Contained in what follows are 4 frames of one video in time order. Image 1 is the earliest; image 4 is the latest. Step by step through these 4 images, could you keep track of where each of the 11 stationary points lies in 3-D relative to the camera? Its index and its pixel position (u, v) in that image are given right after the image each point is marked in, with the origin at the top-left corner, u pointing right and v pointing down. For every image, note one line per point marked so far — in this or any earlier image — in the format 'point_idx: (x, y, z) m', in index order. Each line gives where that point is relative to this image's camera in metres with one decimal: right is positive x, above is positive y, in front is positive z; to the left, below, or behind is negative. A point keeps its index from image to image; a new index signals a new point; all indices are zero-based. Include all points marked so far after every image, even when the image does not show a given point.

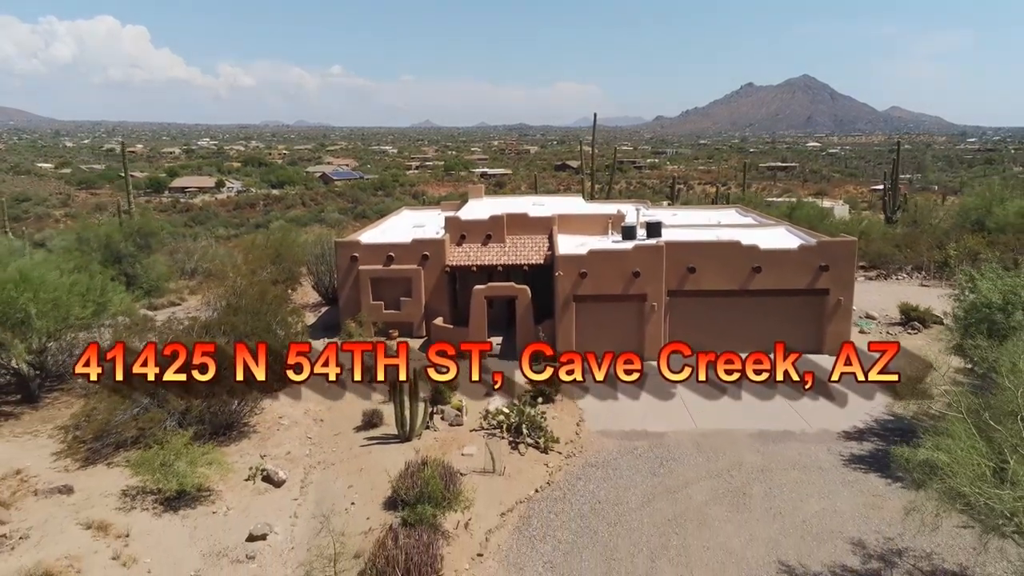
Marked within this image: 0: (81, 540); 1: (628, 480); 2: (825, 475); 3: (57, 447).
0: (-6.0, -3.5, +9.5) m
1: (+2.0, -3.3, +11.8) m
2: (+5.4, -3.2, +11.8) m
3: (-8.5, -3.0, +12.9) m
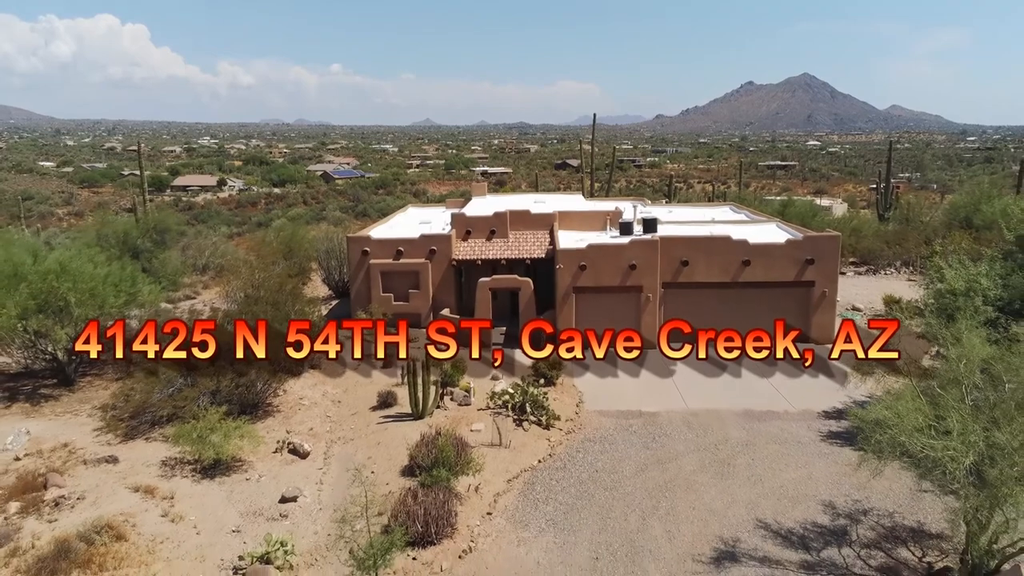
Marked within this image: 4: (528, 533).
0: (-5.9, -3.3, +10.6) m
1: (+2.1, -3.1, +12.9) m
2: (+5.5, -3.0, +12.9) m
3: (-8.4, -2.7, +14.0) m
4: (+0.2, -3.6, +10.2) m
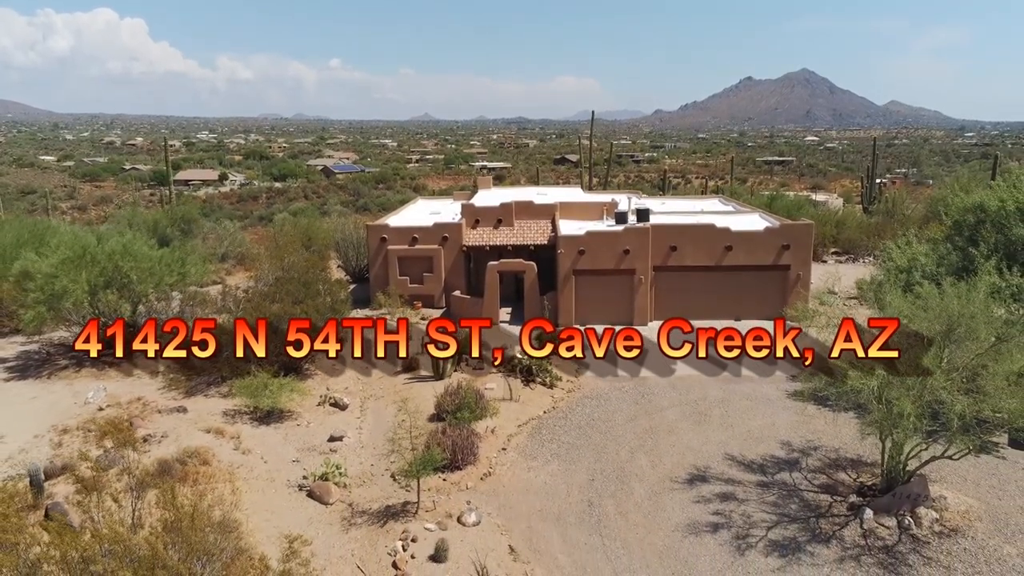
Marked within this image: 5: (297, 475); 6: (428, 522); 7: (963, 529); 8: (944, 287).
0: (-5.7, -2.8, +12.8) m
1: (+2.3, -2.6, +15.1) m
2: (+5.7, -2.5, +15.1) m
3: (-8.3, -2.2, +16.1) m
4: (+0.4, -3.1, +12.4) m
5: (-3.7, -3.2, +11.8) m
6: (-1.3, -3.5, +10.4) m
7: (+6.5, -3.5, +9.9) m
8: (+7.0, 0.0, +11.1) m
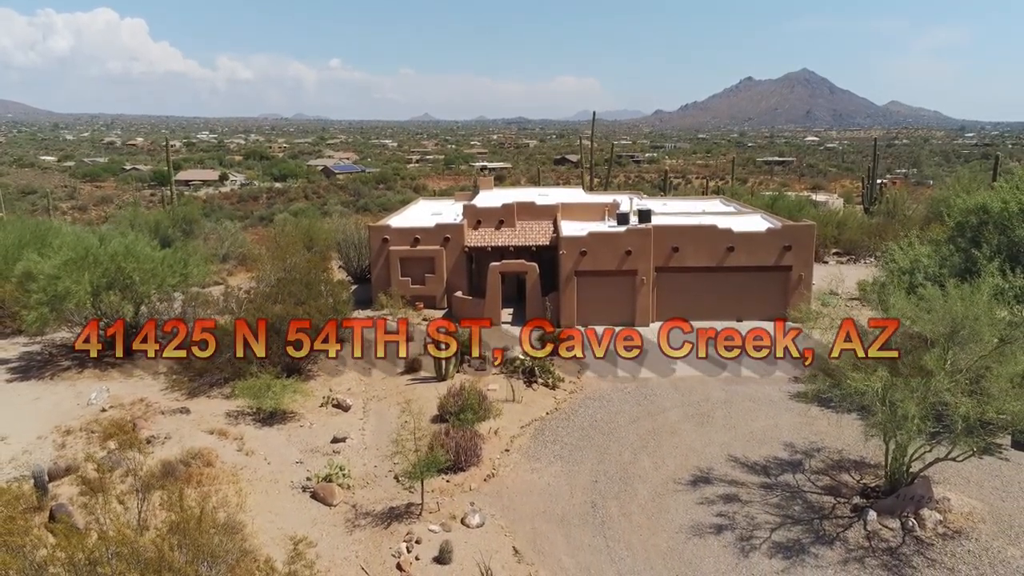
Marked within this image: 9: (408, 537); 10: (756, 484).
0: (-5.6, -2.8, +12.8) m
1: (+2.4, -2.6, +15.1) m
2: (+5.7, -2.5, +15.1) m
3: (-8.2, -2.3, +16.1) m
4: (+0.5, -3.2, +12.4) m
5: (-3.6, -3.2, +11.8) m
6: (-1.2, -3.6, +10.4) m
7: (+6.6, -3.5, +9.9) m
8: (+7.0, 0.0, +11.1) m
9: (-1.5, -3.6, +9.9) m
10: (+4.1, -3.3, +11.5) m
